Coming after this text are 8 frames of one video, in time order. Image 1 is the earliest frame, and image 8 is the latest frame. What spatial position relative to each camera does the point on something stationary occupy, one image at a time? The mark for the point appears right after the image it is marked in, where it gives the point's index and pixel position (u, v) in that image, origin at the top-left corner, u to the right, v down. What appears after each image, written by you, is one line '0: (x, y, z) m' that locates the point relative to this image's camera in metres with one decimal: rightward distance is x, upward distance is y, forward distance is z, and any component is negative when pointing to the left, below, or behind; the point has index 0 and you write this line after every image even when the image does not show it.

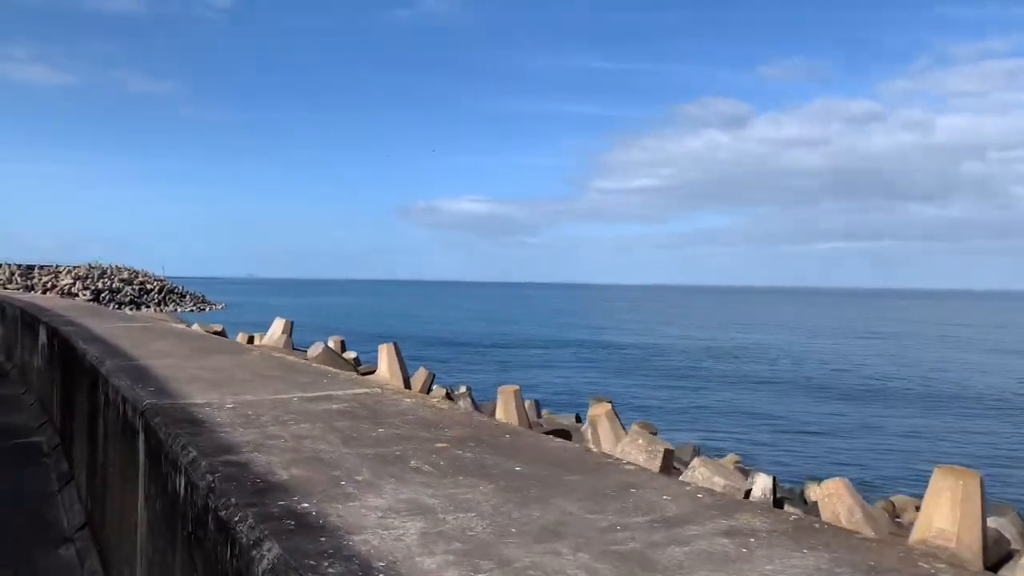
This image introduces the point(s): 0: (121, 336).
0: (-1.6, -0.2, +3.4) m
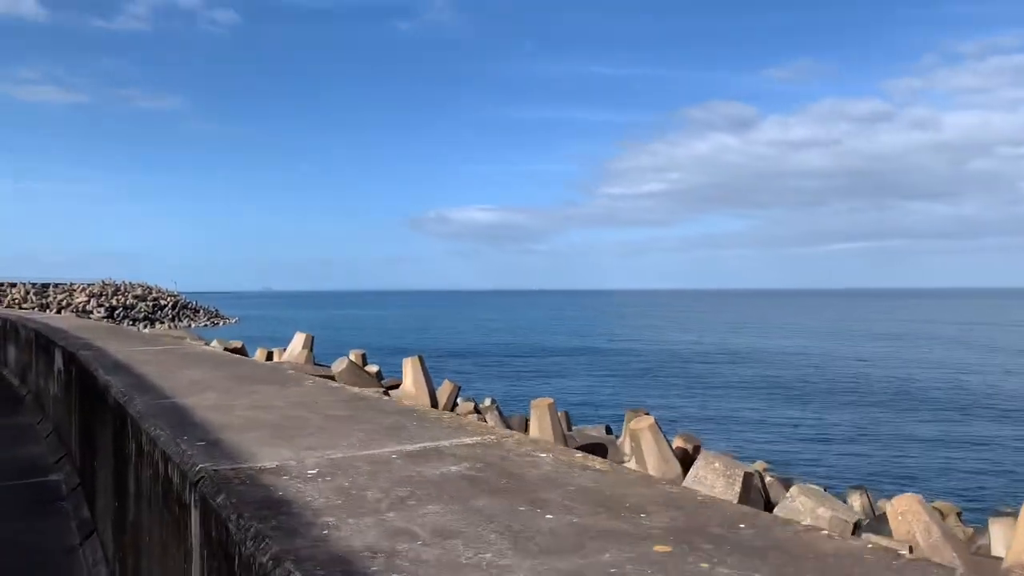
0: (-1.3, -0.3, +3.0) m
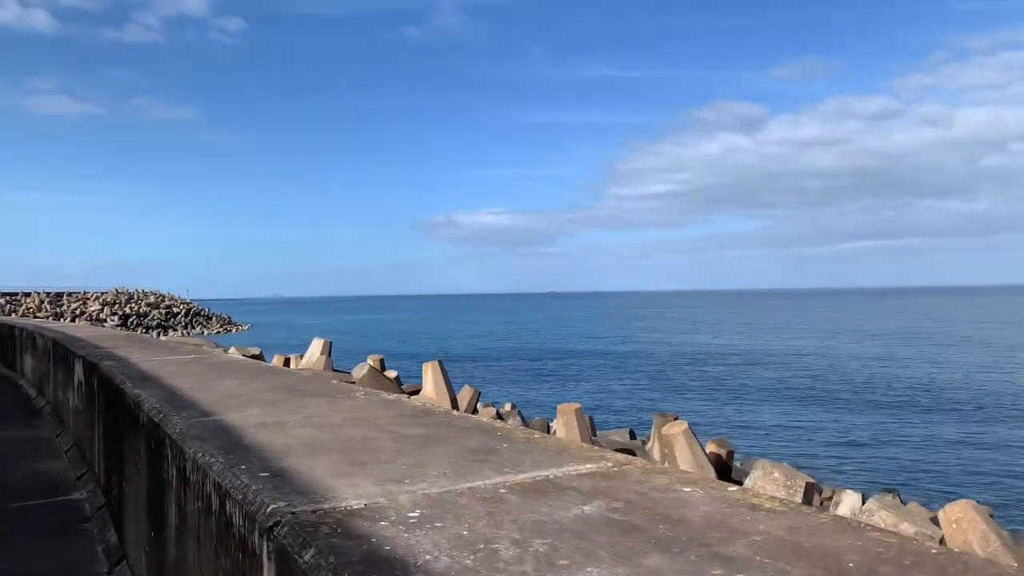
0: (-1.2, -0.3, +2.8) m
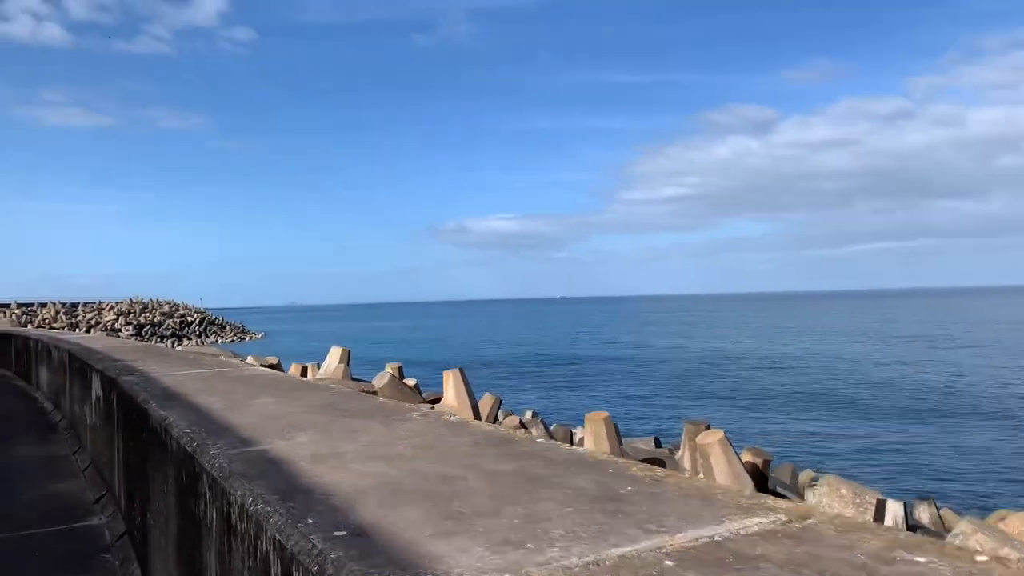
0: (-1.0, -0.3, +2.5) m
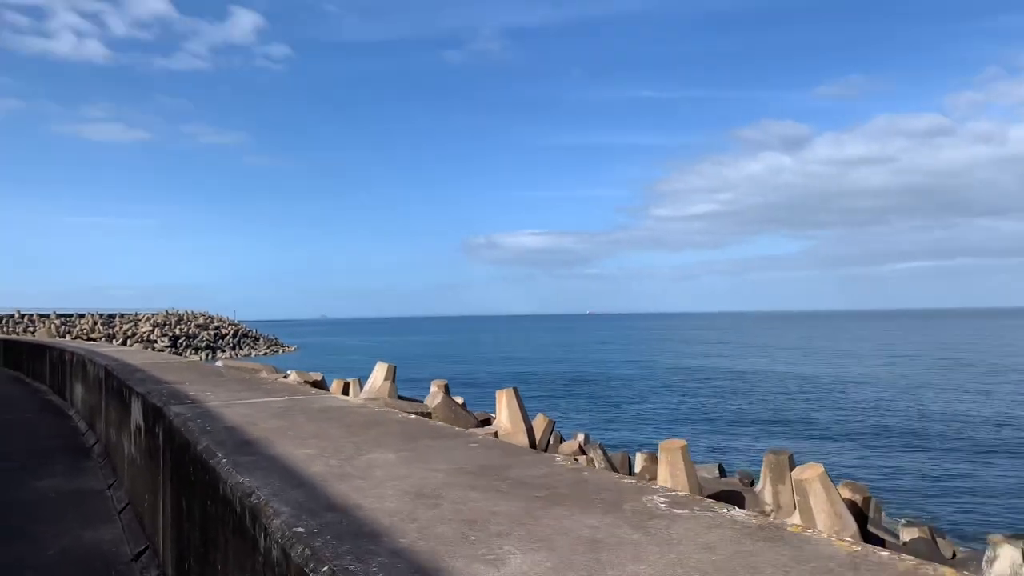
0: (-0.5, -0.3, +1.8) m
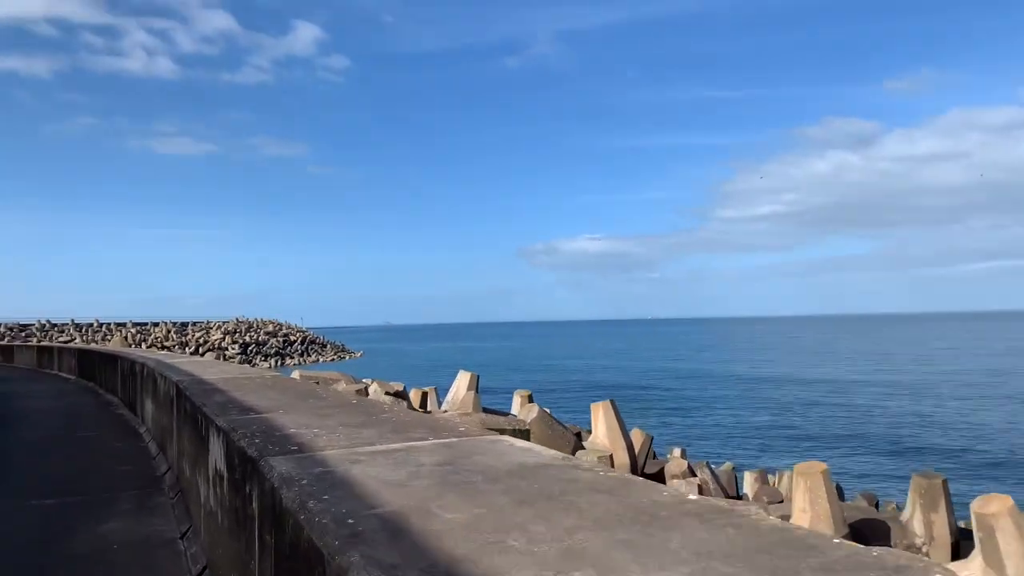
0: (0.0, -0.3, +0.9) m
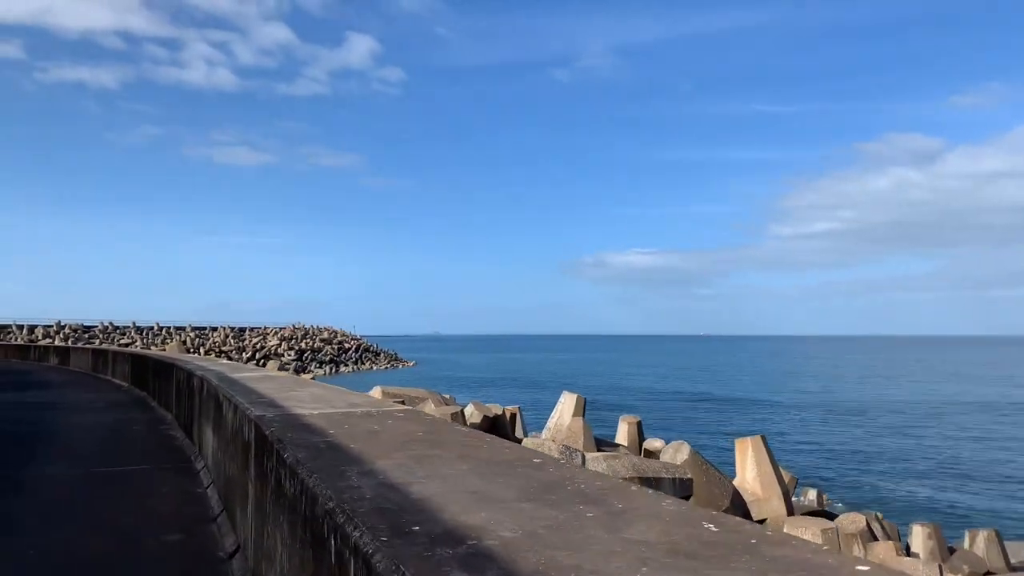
0: (+0.8, -0.2, -0.8) m
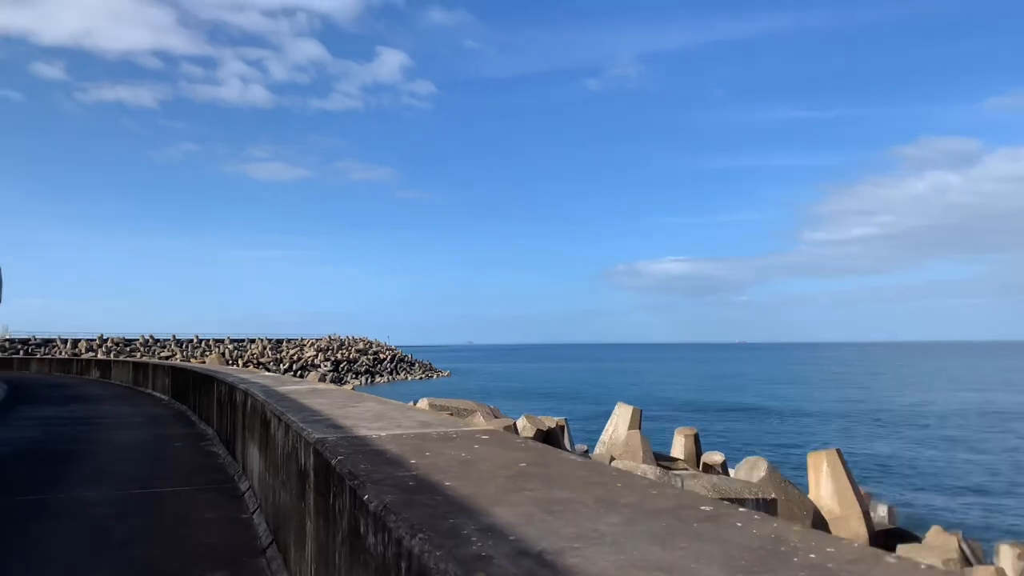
0: (+0.9, -0.2, -1.3) m
